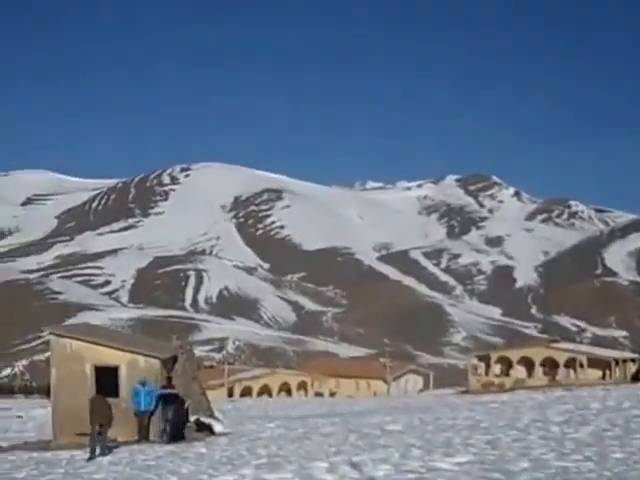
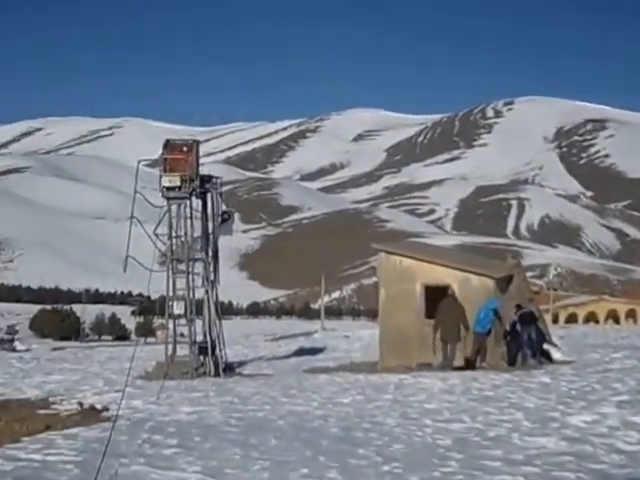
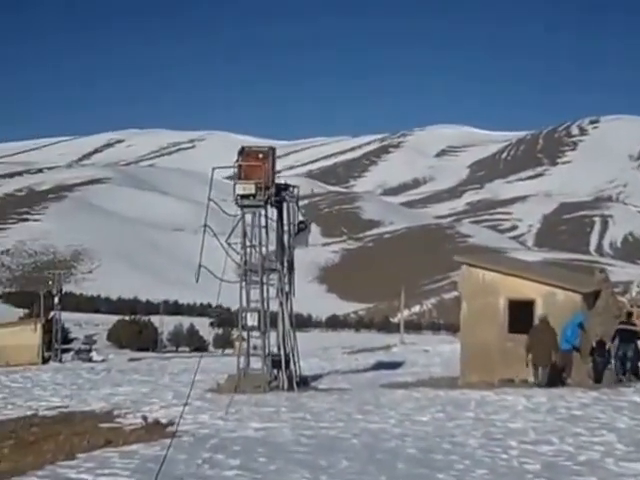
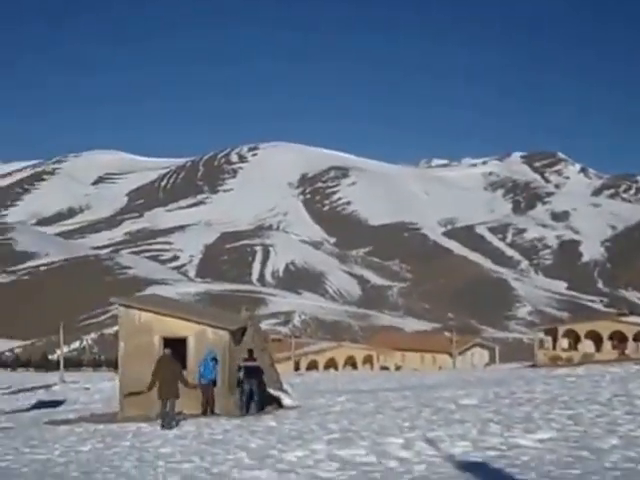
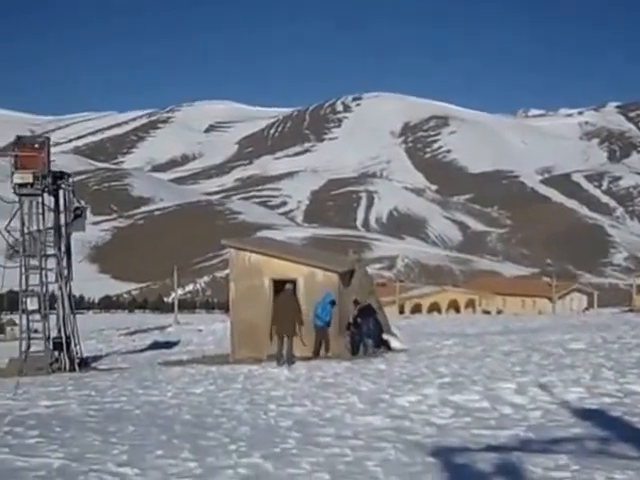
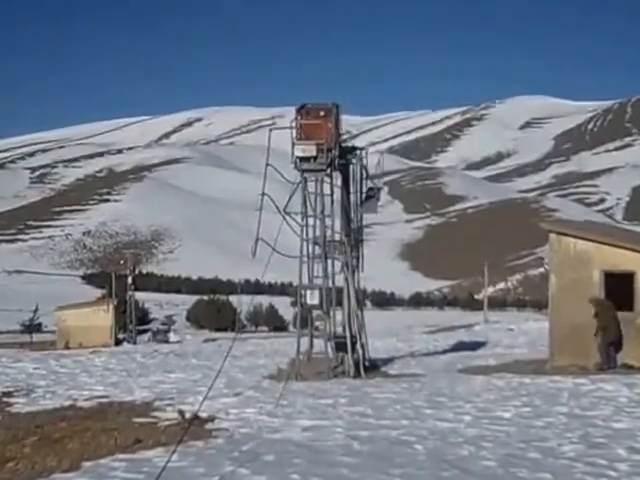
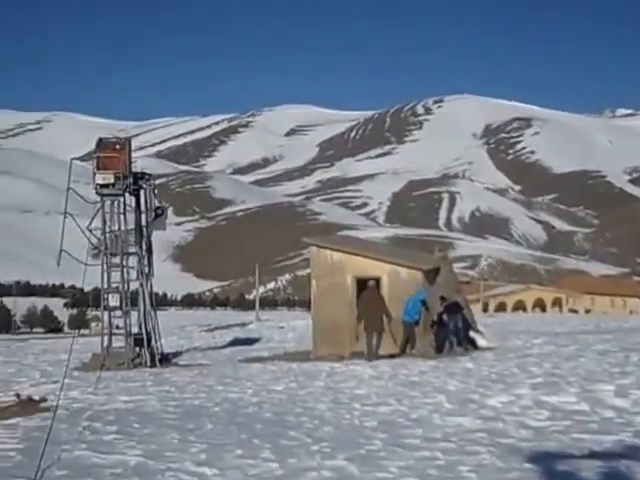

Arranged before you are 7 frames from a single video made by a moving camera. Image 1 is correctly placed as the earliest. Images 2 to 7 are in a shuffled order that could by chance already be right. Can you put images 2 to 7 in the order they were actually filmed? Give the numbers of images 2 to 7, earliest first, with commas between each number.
4, 5, 7, 2, 3, 6
